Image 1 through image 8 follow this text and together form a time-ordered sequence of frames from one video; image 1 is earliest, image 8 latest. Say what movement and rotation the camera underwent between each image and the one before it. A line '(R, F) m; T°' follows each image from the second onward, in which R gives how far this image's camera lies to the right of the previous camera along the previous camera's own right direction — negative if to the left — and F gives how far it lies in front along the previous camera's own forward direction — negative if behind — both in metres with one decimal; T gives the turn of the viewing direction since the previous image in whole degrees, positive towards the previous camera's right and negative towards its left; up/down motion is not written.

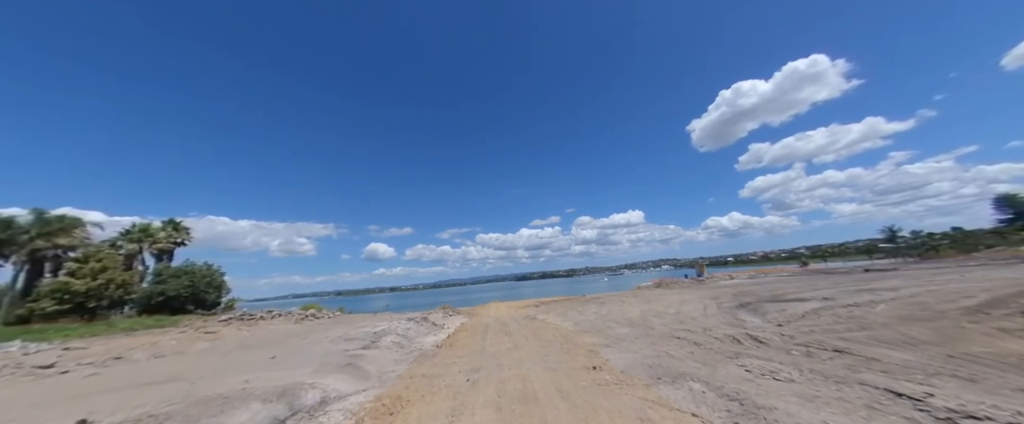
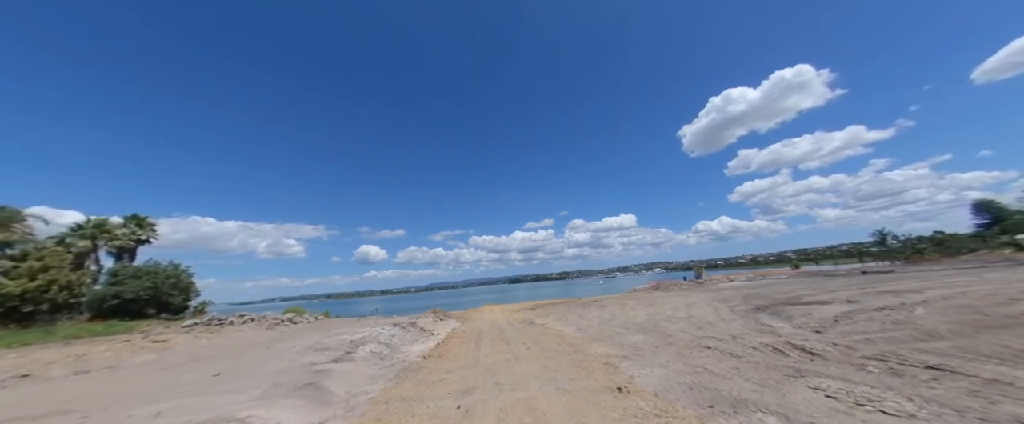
(-0.3, +1.6) m; +2°
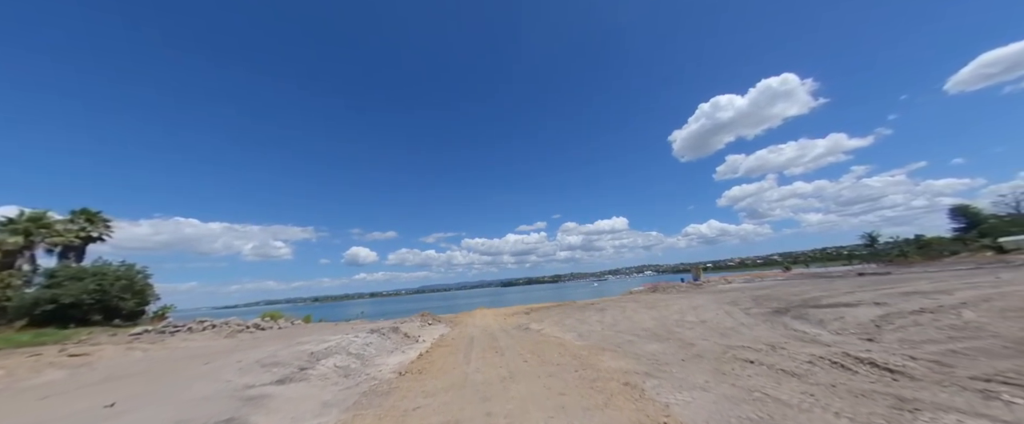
(-0.1, +1.7) m; +2°
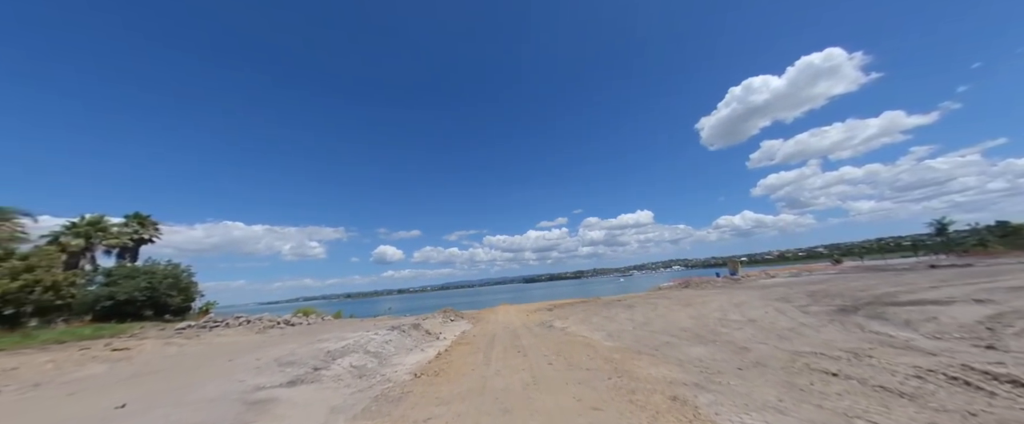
(0.0, +0.9) m; -4°
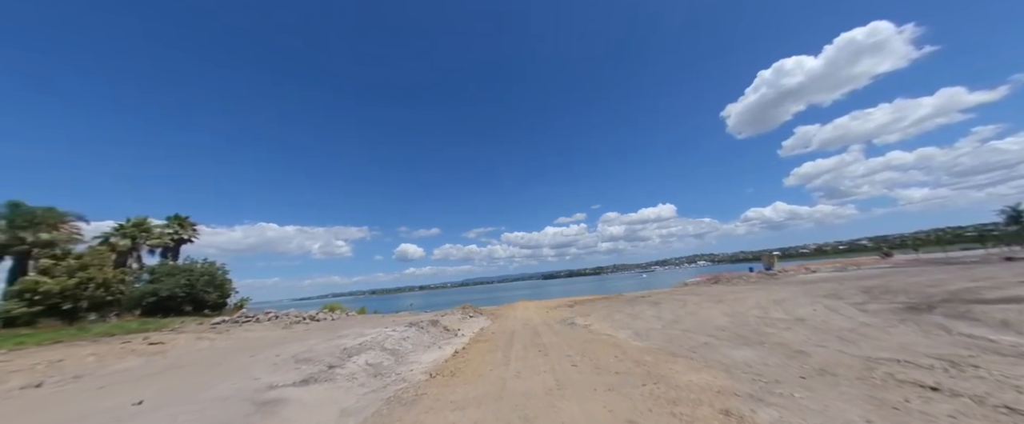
(0.0, +0.6) m; -4°
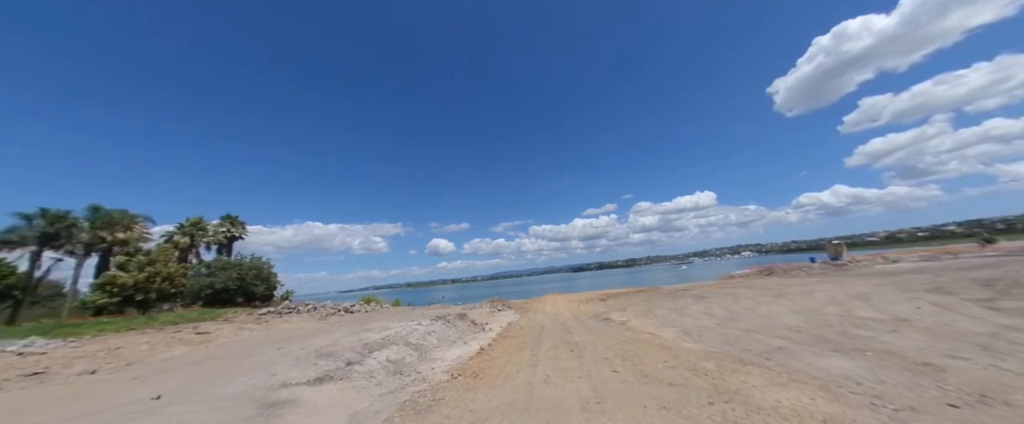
(+0.1, +1.0) m; -6°
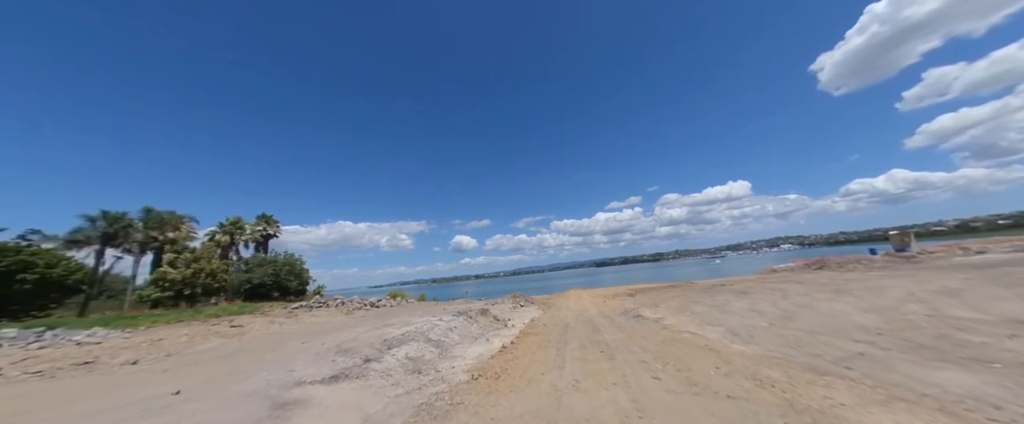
(0.0, +0.7) m; -4°
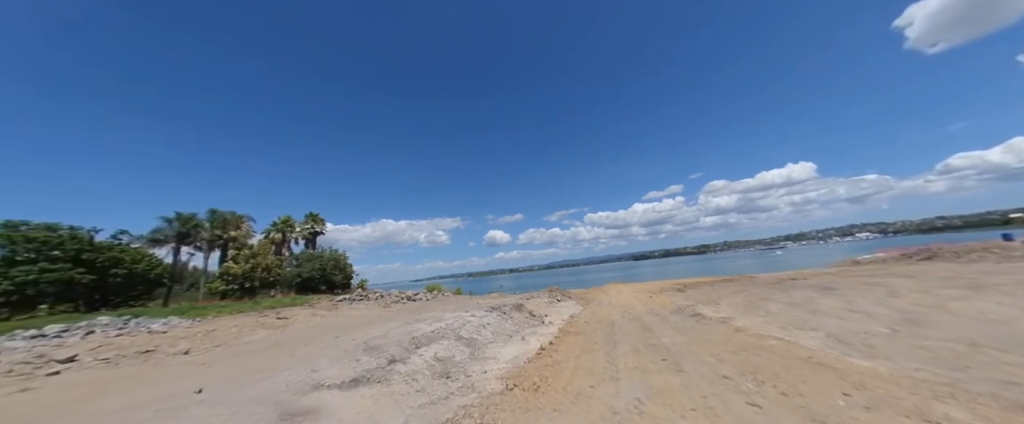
(-0.1, +1.1) m; -7°
